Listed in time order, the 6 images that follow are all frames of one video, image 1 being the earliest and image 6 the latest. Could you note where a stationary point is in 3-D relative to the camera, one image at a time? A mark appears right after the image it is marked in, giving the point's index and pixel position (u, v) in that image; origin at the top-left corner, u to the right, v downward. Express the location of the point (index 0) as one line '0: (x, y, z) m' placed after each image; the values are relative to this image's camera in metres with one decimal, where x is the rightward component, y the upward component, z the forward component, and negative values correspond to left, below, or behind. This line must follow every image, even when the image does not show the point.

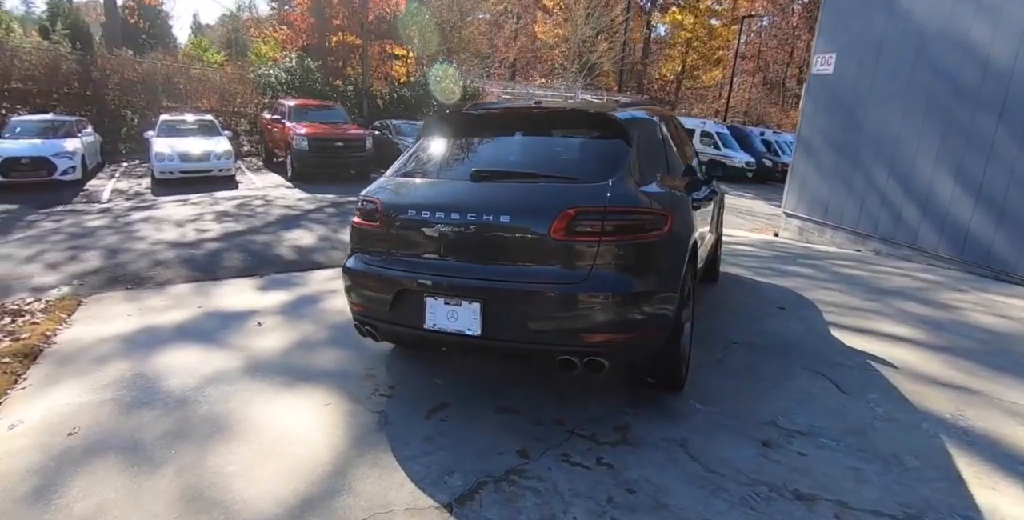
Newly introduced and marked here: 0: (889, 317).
0: (+2.9, -0.4, +4.6) m
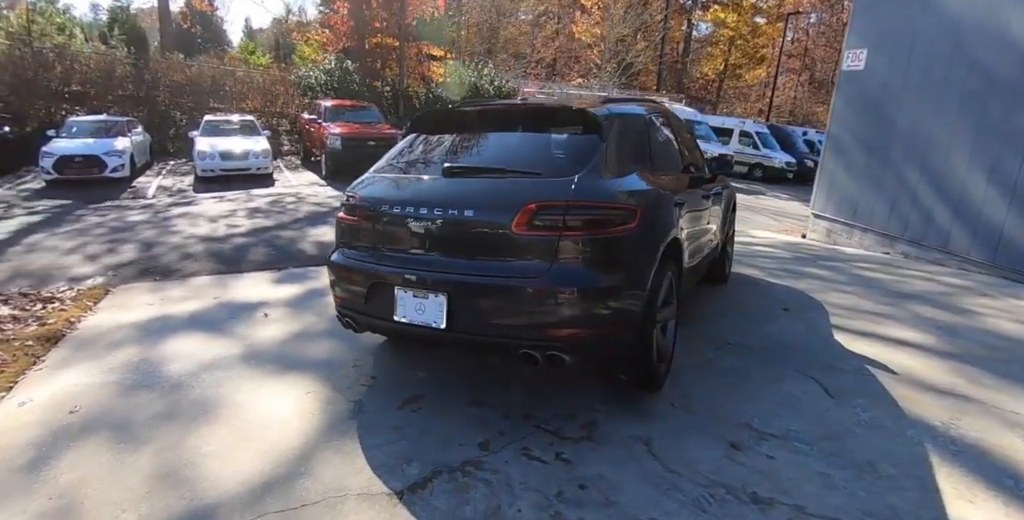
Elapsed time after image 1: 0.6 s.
0: (+2.9, -0.5, +4.4) m
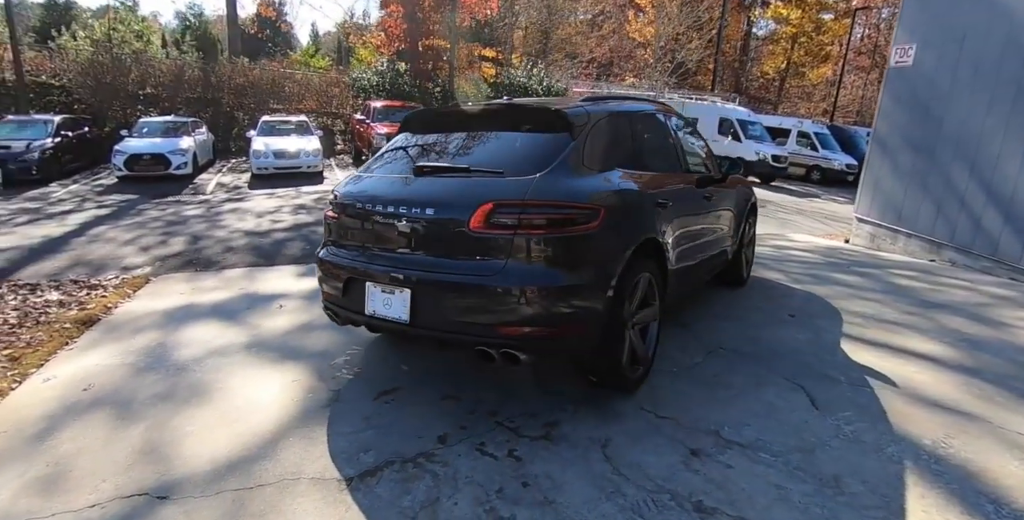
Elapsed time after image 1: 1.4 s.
0: (+2.9, -0.5, +4.2) m
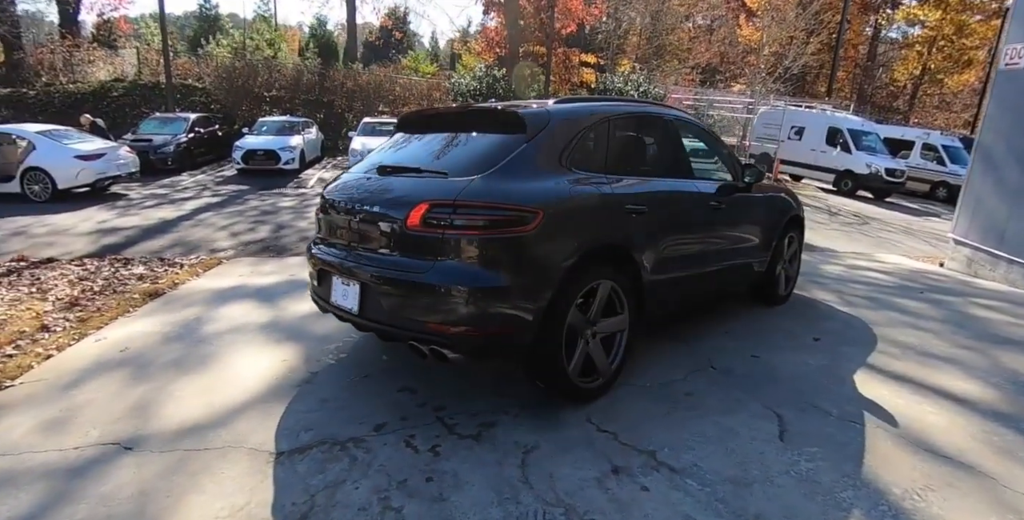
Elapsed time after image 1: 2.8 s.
0: (+2.8, -0.7, +3.6) m
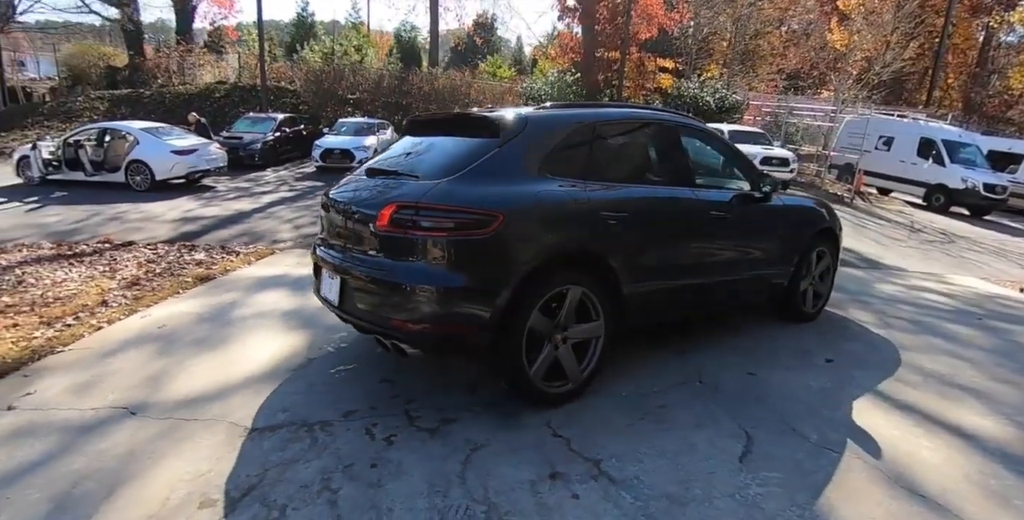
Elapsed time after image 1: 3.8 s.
0: (+2.6, -0.8, +3.3) m
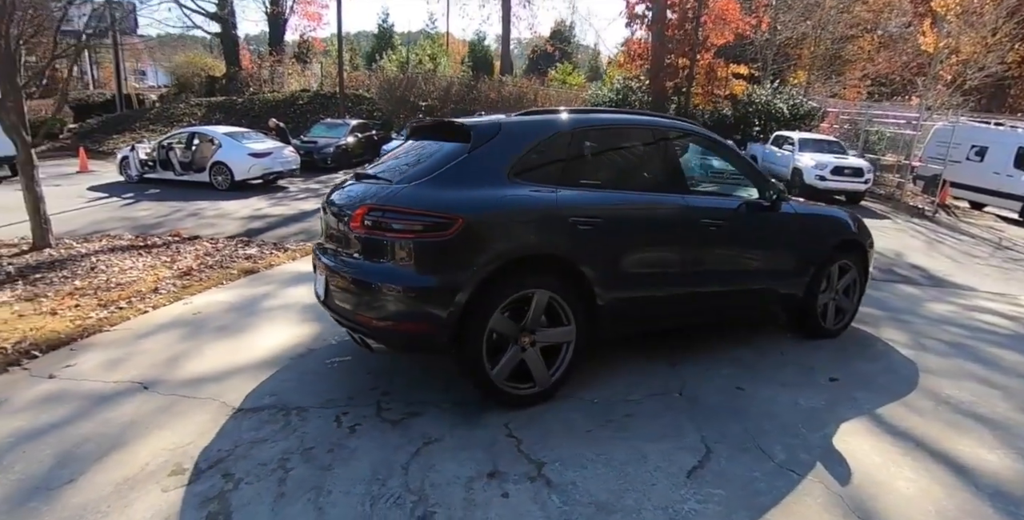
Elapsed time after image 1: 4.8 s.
0: (+2.5, -1.0, +3.1) m
